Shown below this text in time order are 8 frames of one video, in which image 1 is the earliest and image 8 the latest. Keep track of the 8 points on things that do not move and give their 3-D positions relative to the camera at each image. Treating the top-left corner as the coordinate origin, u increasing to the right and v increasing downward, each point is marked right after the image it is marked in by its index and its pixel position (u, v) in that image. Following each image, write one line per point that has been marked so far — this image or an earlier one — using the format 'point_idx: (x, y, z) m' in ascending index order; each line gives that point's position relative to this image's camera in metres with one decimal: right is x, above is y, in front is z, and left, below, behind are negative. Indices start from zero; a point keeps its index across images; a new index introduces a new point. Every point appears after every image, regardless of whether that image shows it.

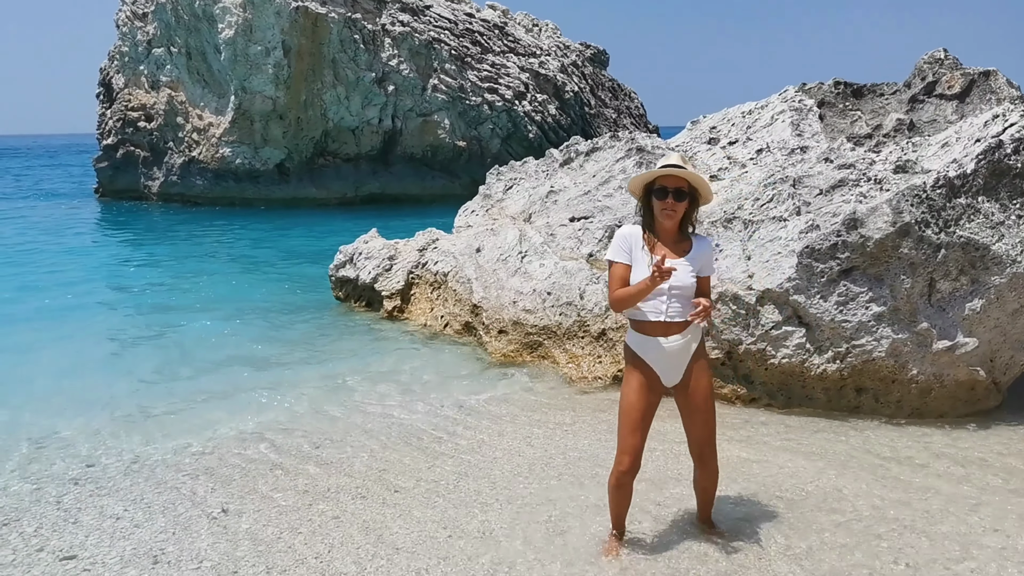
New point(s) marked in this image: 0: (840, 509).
0: (+1.7, -1.1, +4.1) m
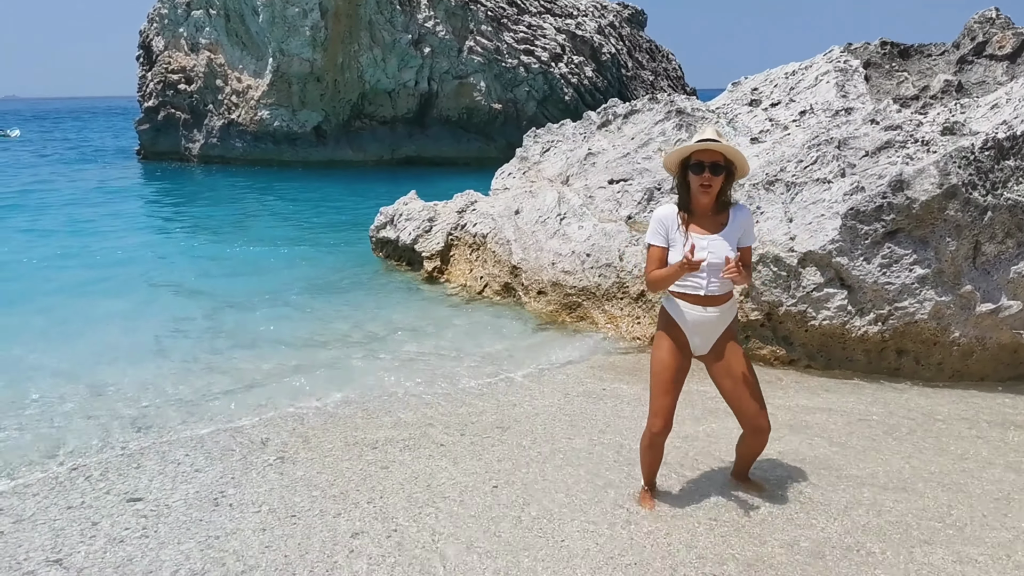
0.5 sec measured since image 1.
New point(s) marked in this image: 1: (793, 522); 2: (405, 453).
0: (+1.9, -0.9, +4.2) m
1: (+1.3, -1.0, +3.7) m
2: (-0.6, -0.9, +4.6) m
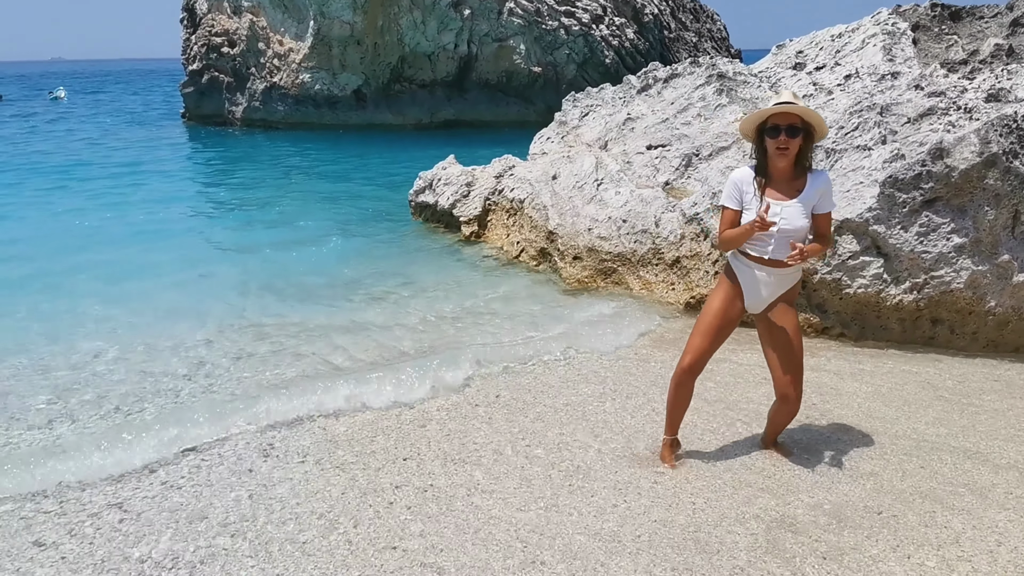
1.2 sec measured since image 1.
0: (+2.1, -0.8, +4.2) m
1: (+1.4, -0.9, +3.7) m
2: (-0.4, -0.7, +4.7) m
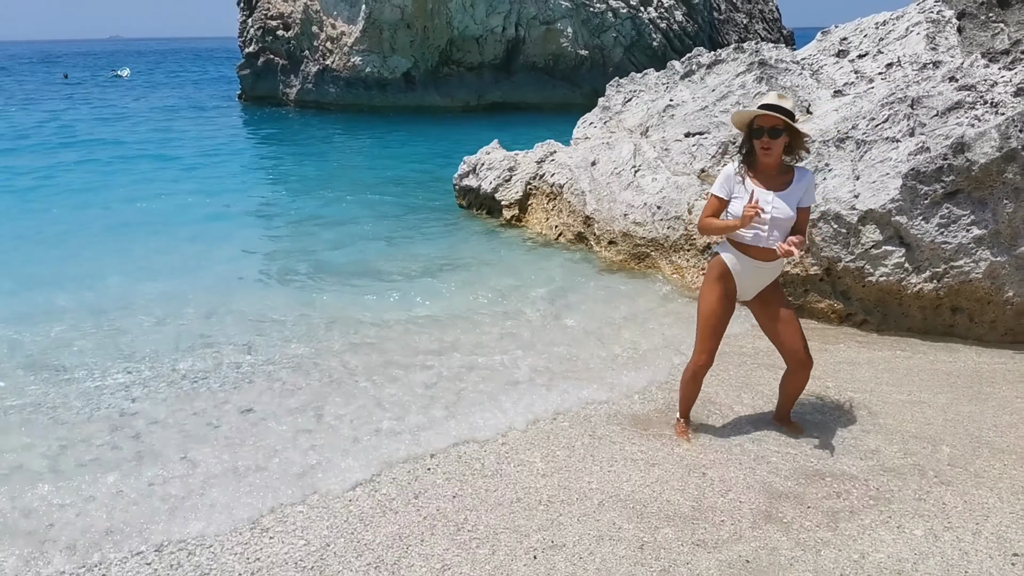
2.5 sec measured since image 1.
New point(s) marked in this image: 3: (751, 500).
0: (+2.2, -0.7, +4.4) m
1: (+1.5, -0.8, +4.0) m
2: (-0.2, -0.6, +5.1) m
3: (+1.1, -1.0, +3.7) m
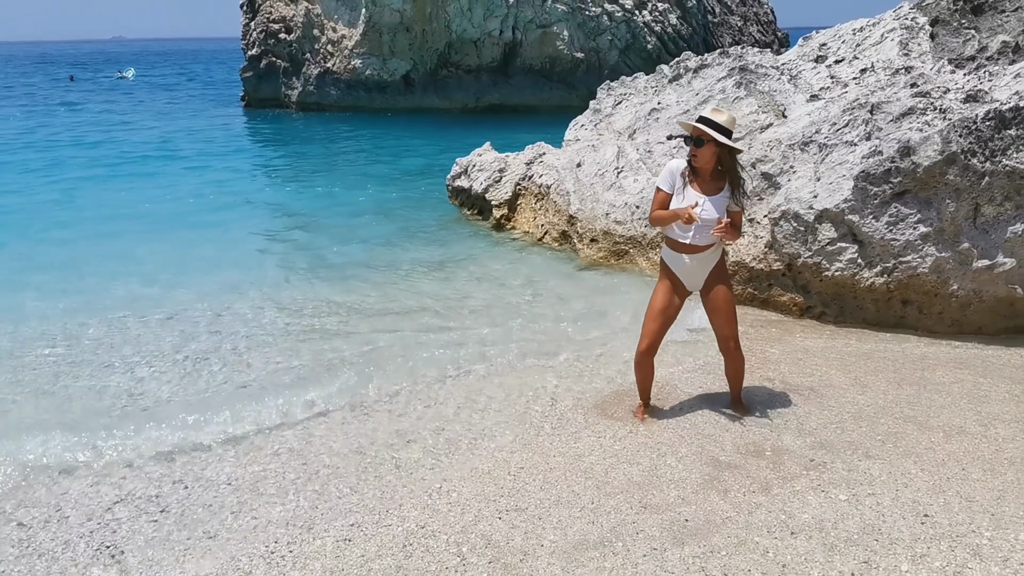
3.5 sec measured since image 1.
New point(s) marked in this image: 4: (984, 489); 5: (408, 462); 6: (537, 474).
0: (+2.1, -0.7, +4.8) m
1: (+1.4, -0.8, +4.4) m
2: (-0.4, -0.6, +5.5) m
3: (+0.9, -0.9, +4.1) m
4: (+2.2, -1.0, +3.8) m
5: (-0.6, -0.9, +4.3) m
6: (+0.1, -0.9, +4.1) m
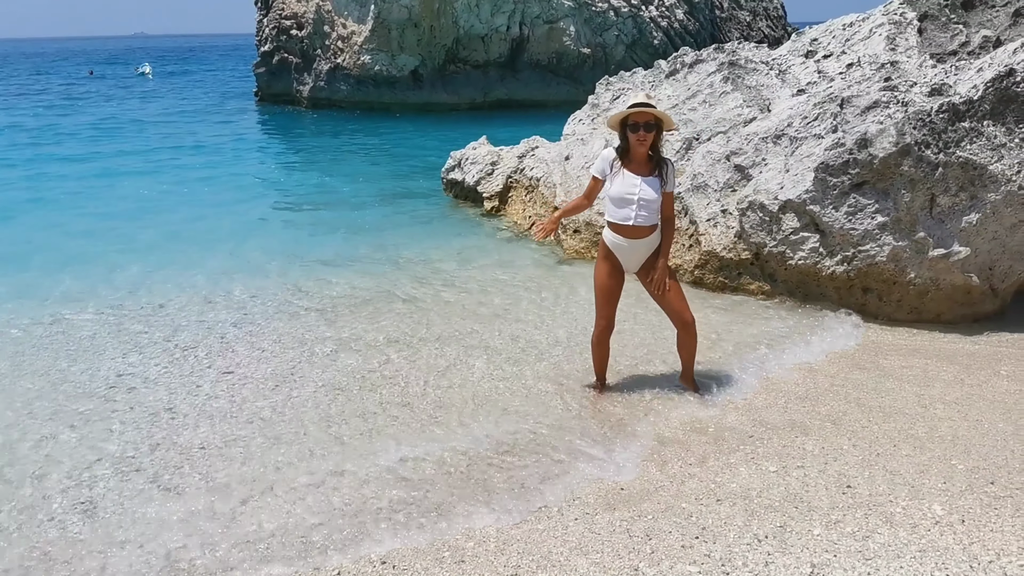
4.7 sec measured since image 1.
0: (+1.8, -0.6, +5.0) m
1: (+1.1, -0.7, +4.6) m
2: (-0.6, -0.5, +5.8) m
3: (+0.7, -0.8, +4.3) m
4: (+2.0, -0.9, +4.0) m
5: (-0.8, -0.8, +4.6) m
6: (-0.1, -0.9, +4.4) m
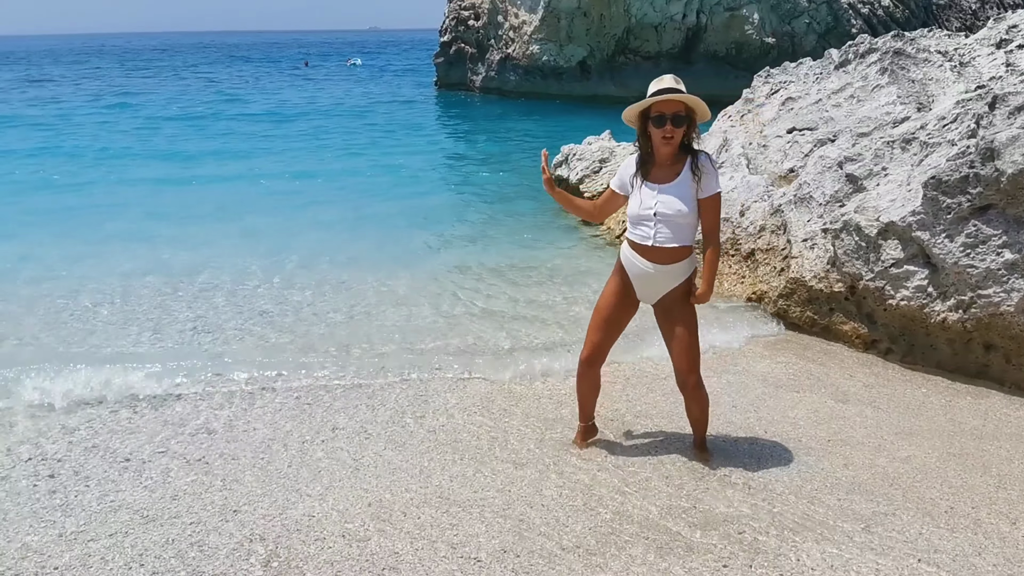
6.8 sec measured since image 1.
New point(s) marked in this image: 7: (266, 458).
0: (+1.7, -0.8, +3.9) m
1: (+0.9, -0.9, +3.6) m
2: (-0.5, -0.5, +5.1) m
3: (+0.3, -1.0, +3.4) m
4: (+1.5, -1.1, +2.8) m
5: (-1.0, -0.9, +4.0) m
6: (-0.4, -1.0, +3.7) m
7: (-1.2, -0.9, +4.0) m
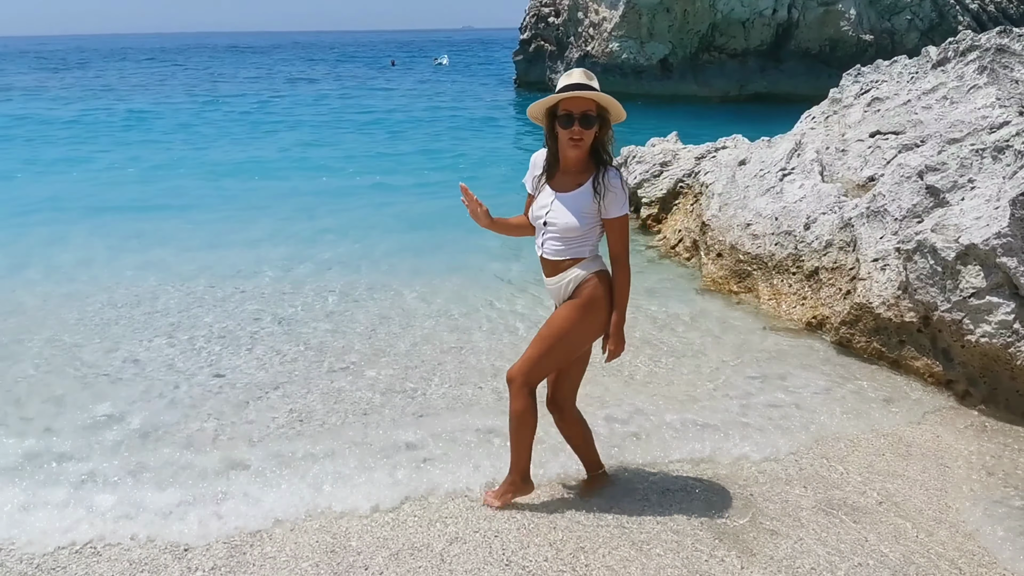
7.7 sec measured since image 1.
0: (+1.6, -1.0, +3.2) m
1: (+0.8, -1.0, +3.1) m
2: (-0.4, -0.6, +4.7) m
3: (+0.2, -1.1, +2.9) m
4: (+1.4, -1.3, +2.2) m
5: (-1.1, -1.0, +3.7) m
6: (-0.5, -1.0, +3.3) m
7: (-1.3, -1.0, +3.7) m
